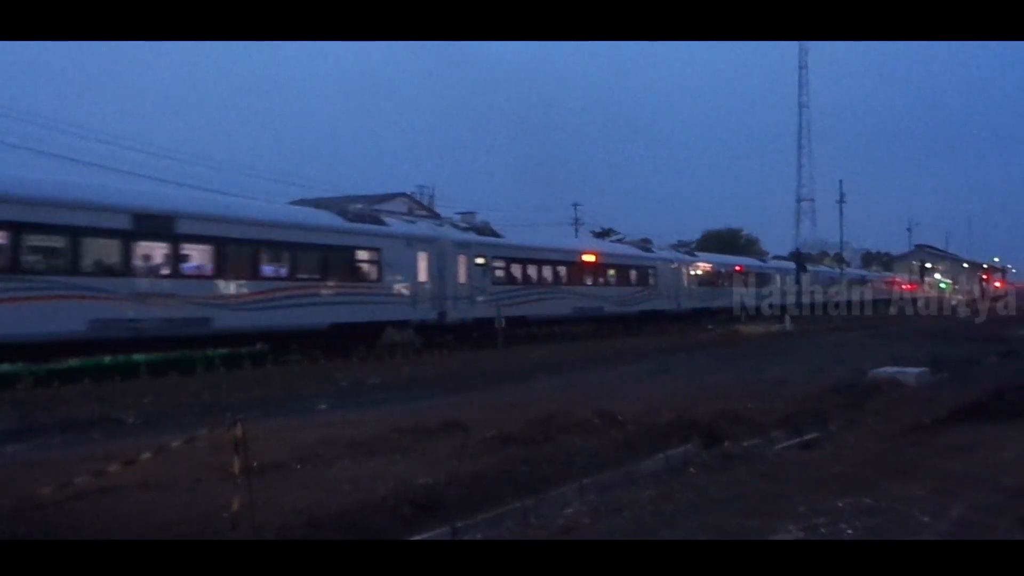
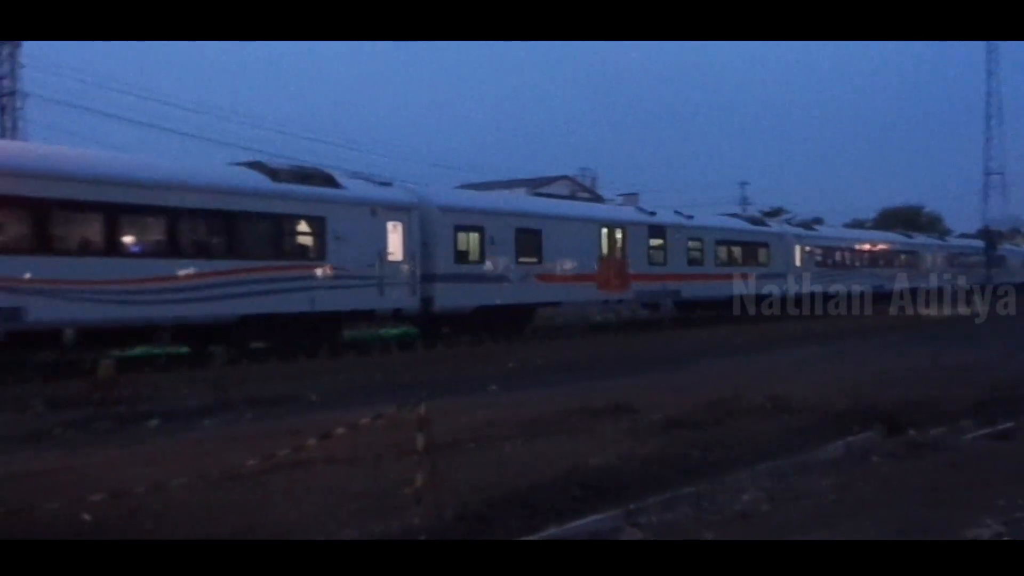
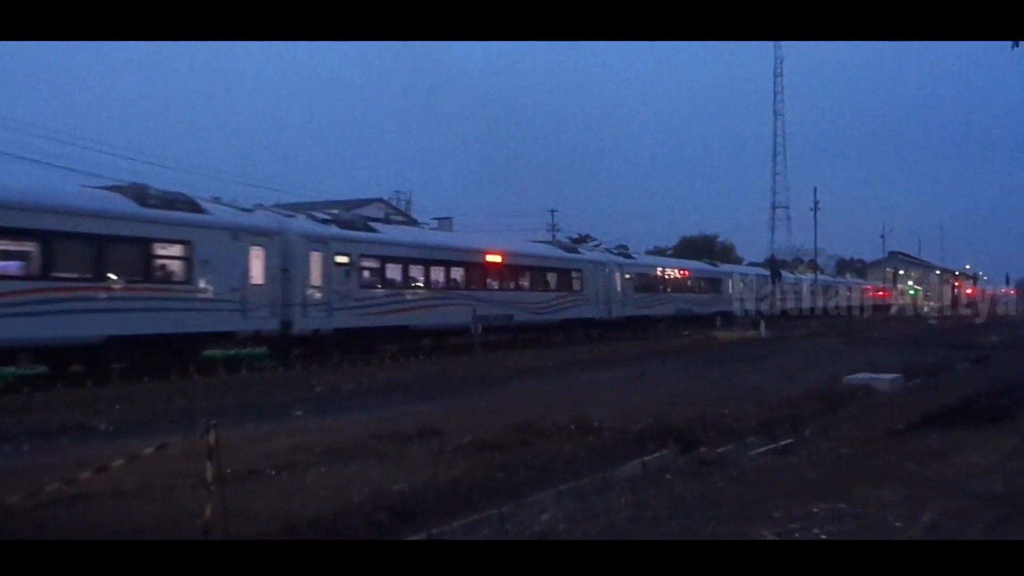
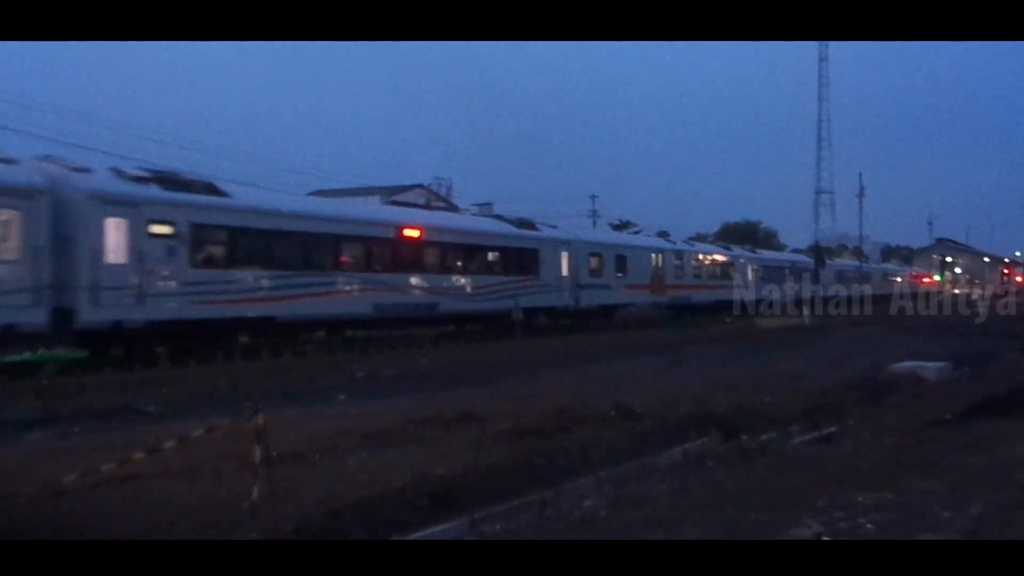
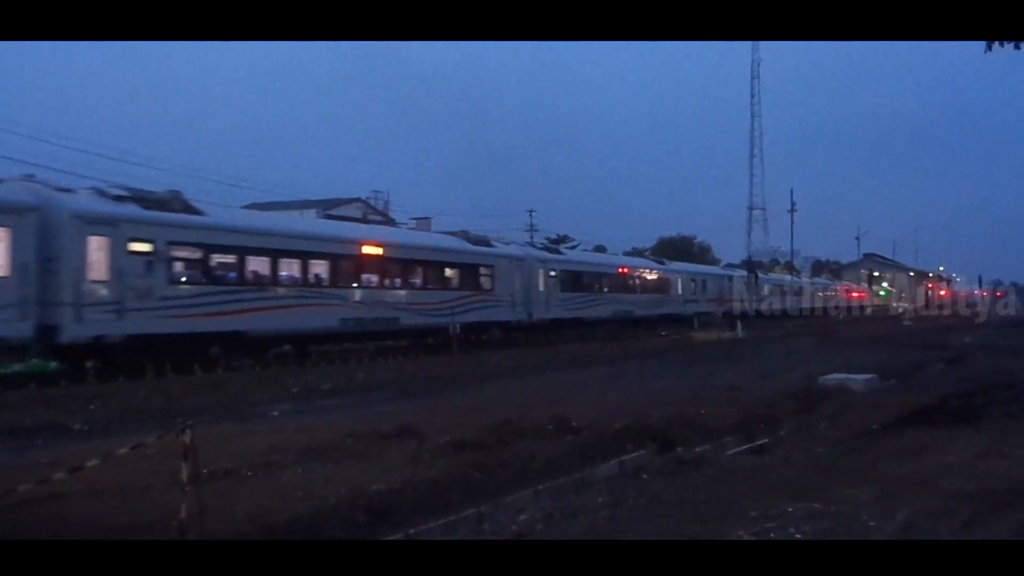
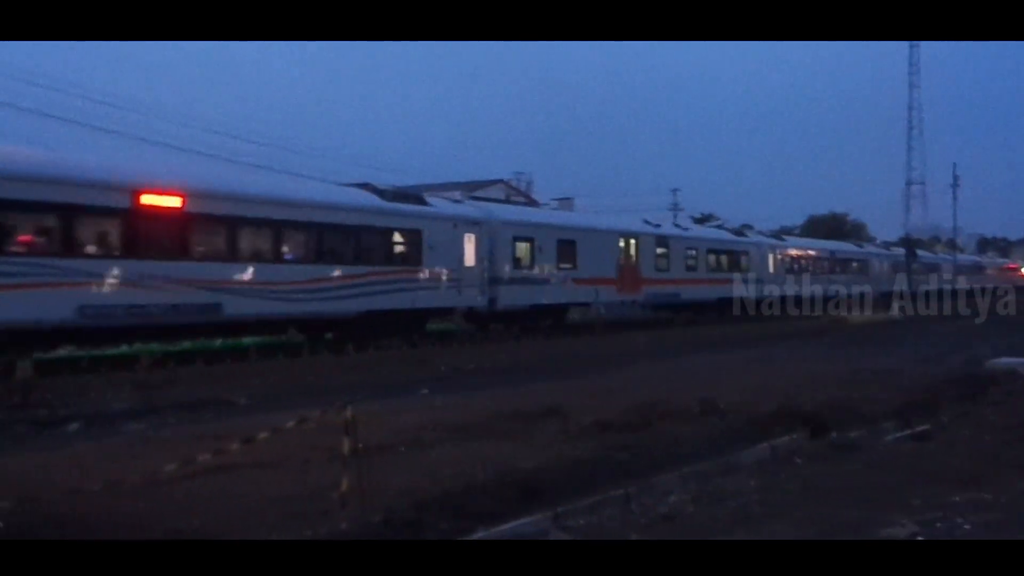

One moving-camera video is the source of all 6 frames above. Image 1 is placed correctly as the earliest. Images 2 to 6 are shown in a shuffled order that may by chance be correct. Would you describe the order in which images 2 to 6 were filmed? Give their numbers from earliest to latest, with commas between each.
3, 5, 4, 6, 2
